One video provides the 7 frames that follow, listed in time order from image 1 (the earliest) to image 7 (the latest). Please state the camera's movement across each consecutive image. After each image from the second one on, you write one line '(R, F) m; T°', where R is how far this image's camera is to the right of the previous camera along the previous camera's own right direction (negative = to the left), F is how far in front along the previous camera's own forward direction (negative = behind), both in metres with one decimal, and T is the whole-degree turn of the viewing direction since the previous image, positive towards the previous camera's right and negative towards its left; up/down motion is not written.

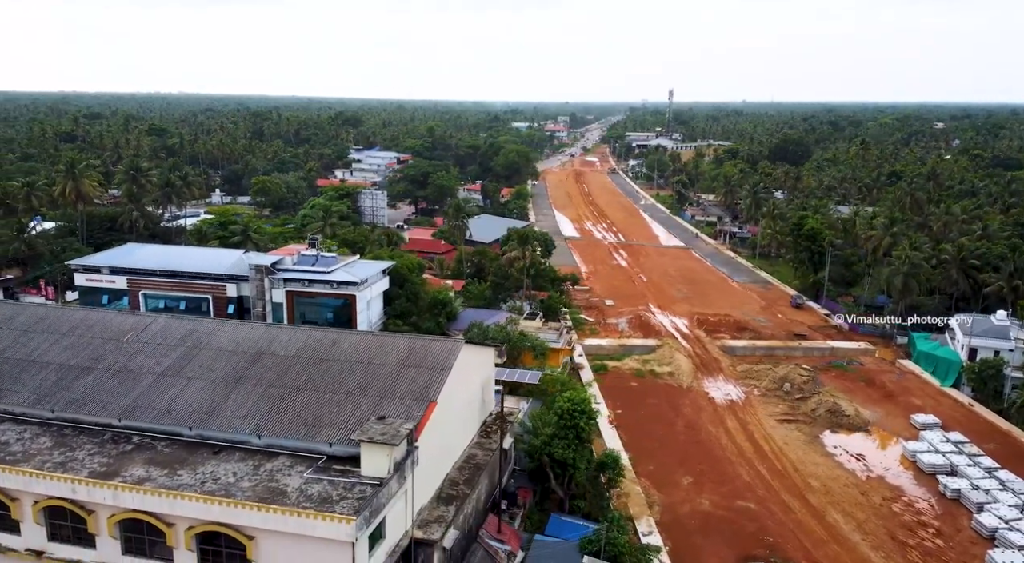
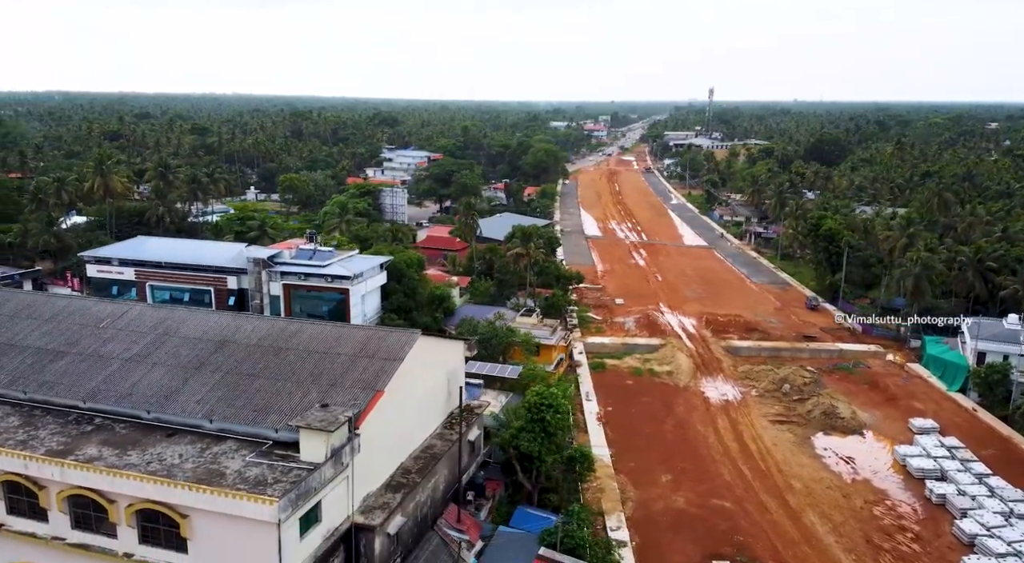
(+2.1, -0.2) m; -3°
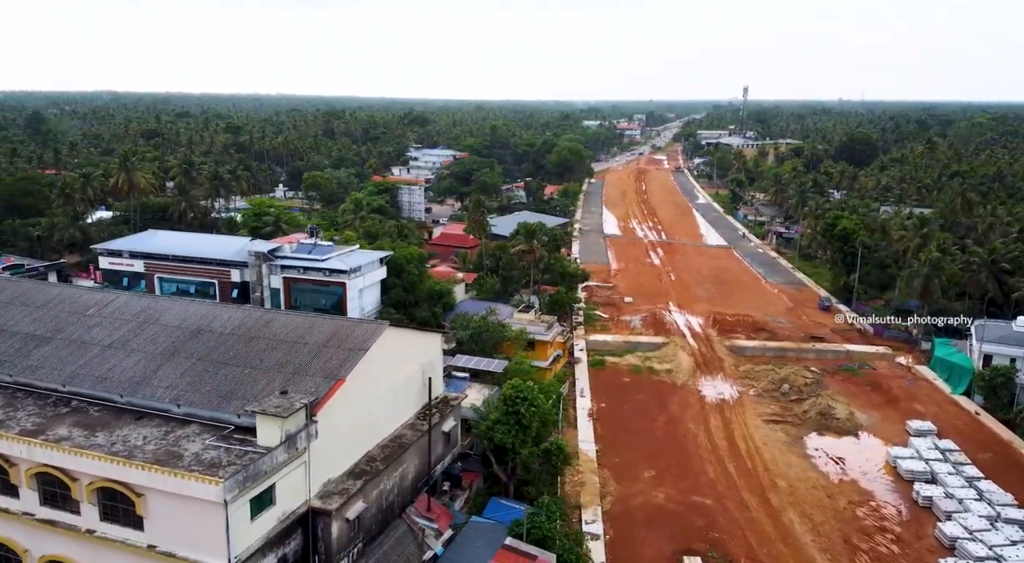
(+1.7, -0.2) m; -3°
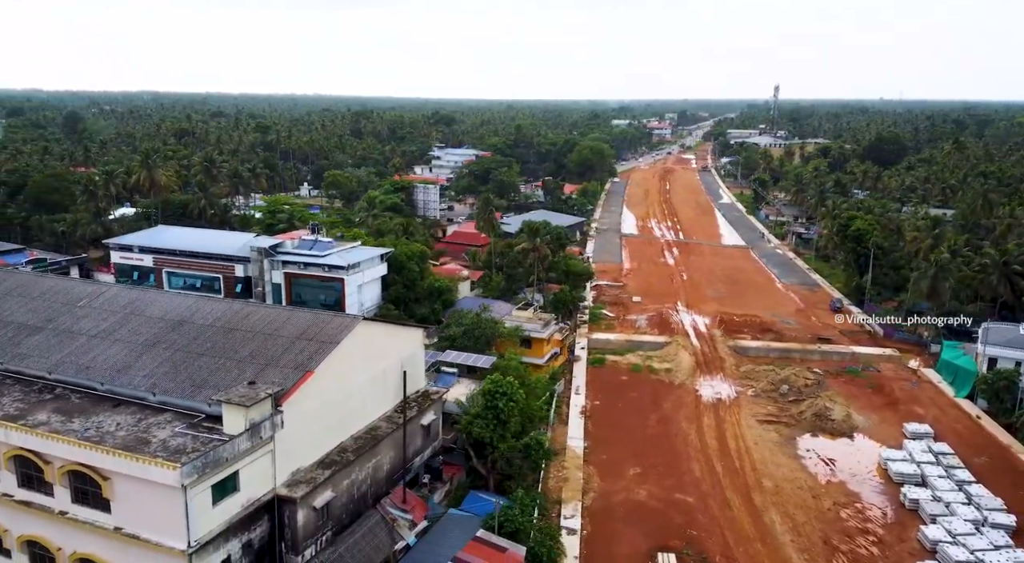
(+1.5, -0.2) m; -2°
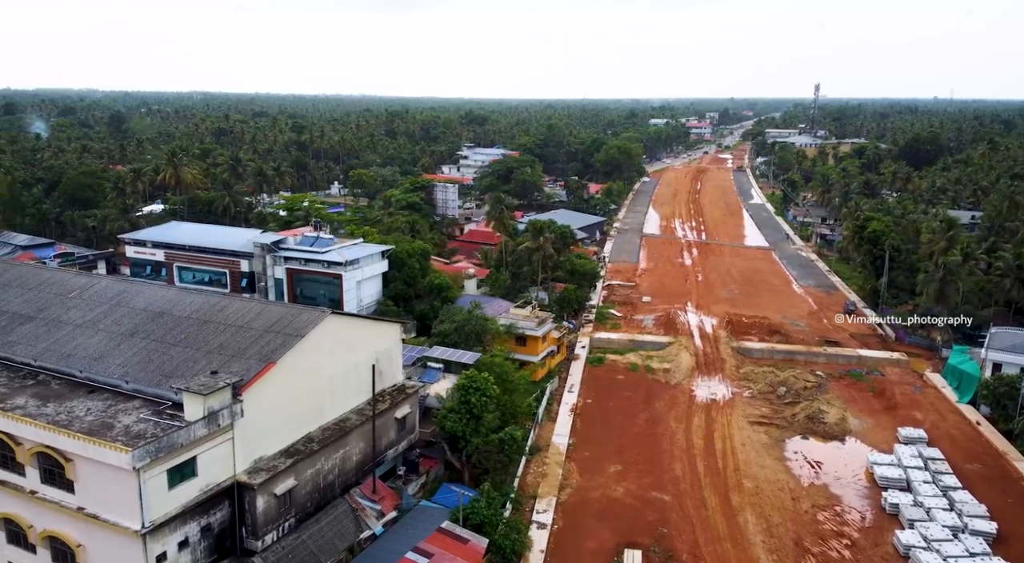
(+1.9, -0.3) m; -3°
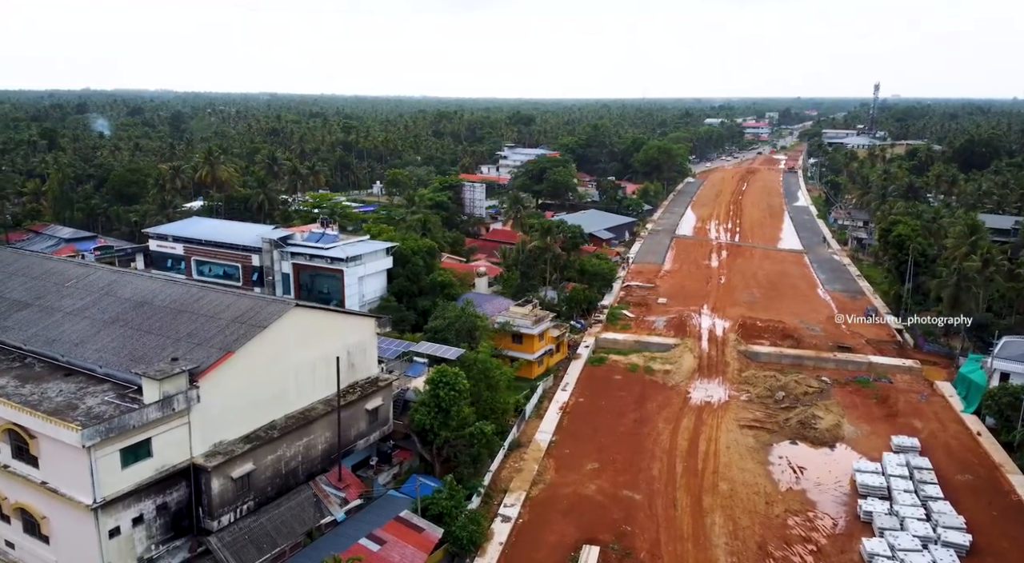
(+2.6, -0.3) m; -4°
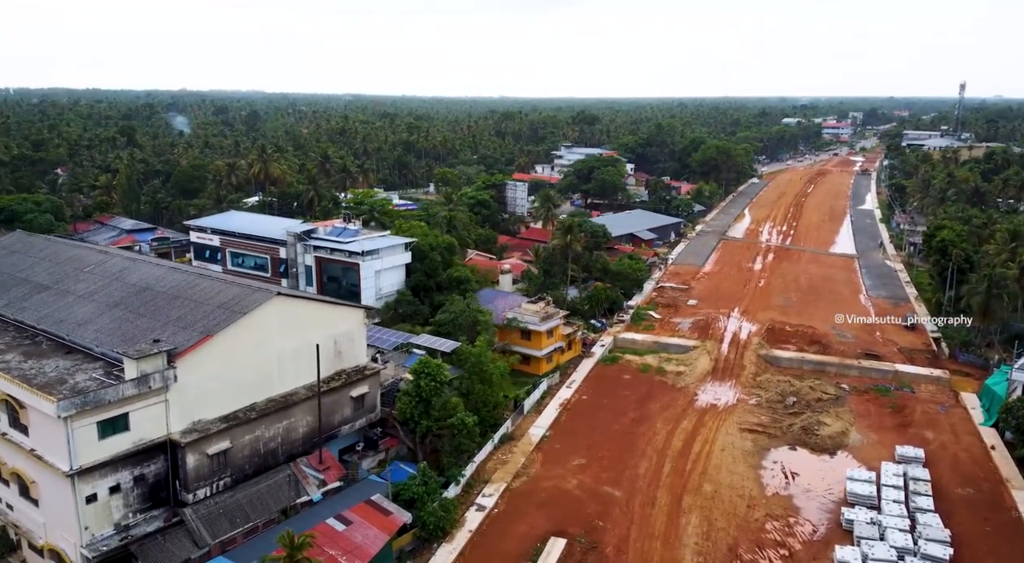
(+2.8, -0.4) m; -5°
